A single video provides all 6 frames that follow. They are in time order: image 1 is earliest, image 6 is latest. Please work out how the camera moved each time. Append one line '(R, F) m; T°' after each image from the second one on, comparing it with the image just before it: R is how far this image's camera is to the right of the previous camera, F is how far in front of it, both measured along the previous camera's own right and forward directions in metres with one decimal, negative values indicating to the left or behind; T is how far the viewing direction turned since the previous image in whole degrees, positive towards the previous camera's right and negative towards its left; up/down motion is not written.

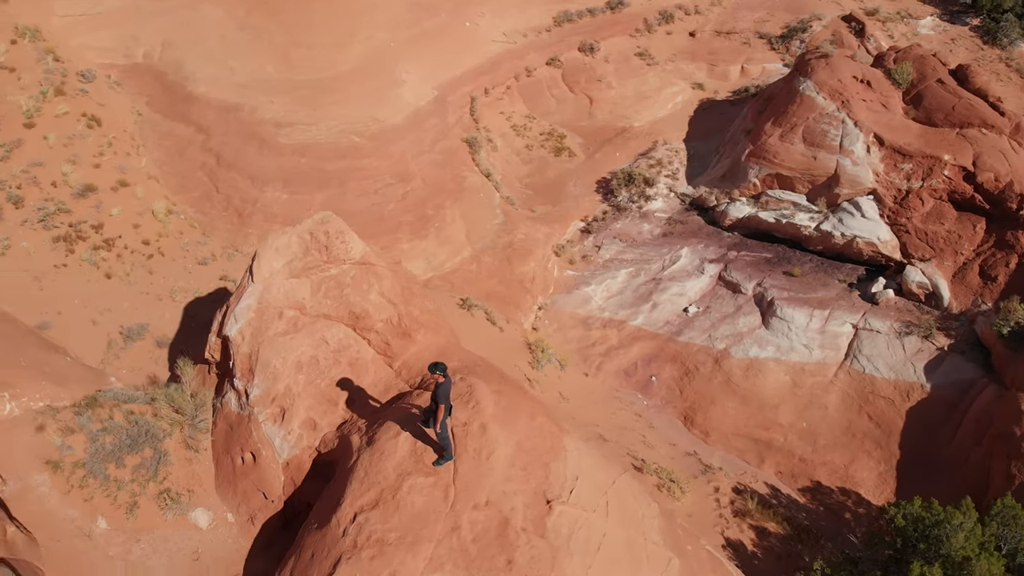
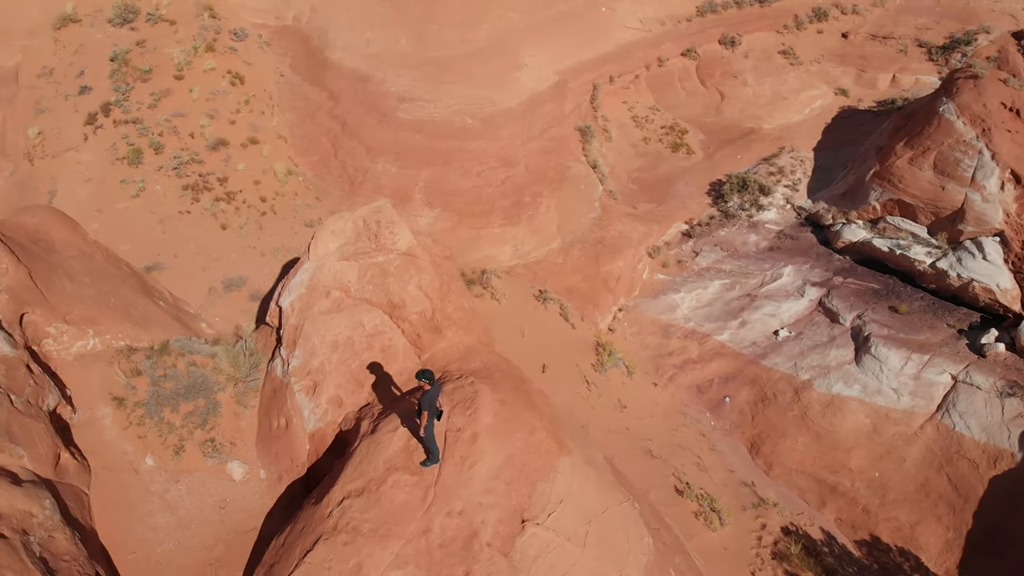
(+1.0, +0.1) m; -11°
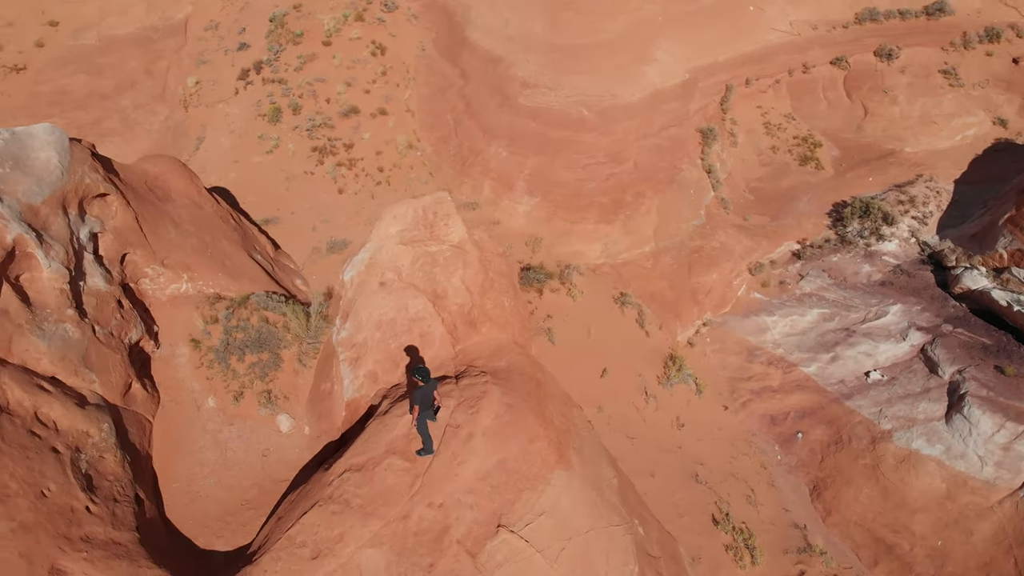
(+1.0, 0.0) m; -11°
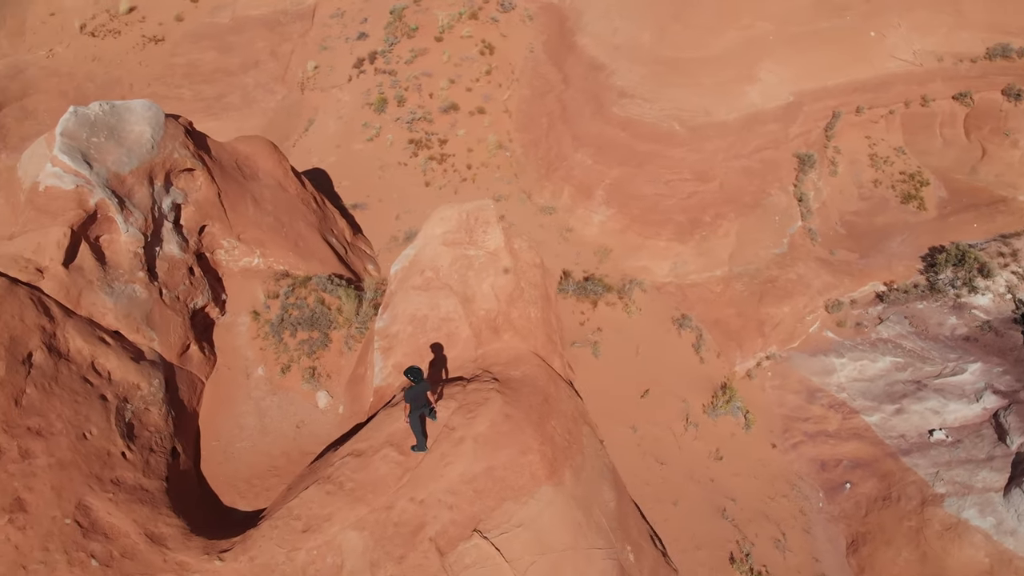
(+0.9, -0.1) m; -9°
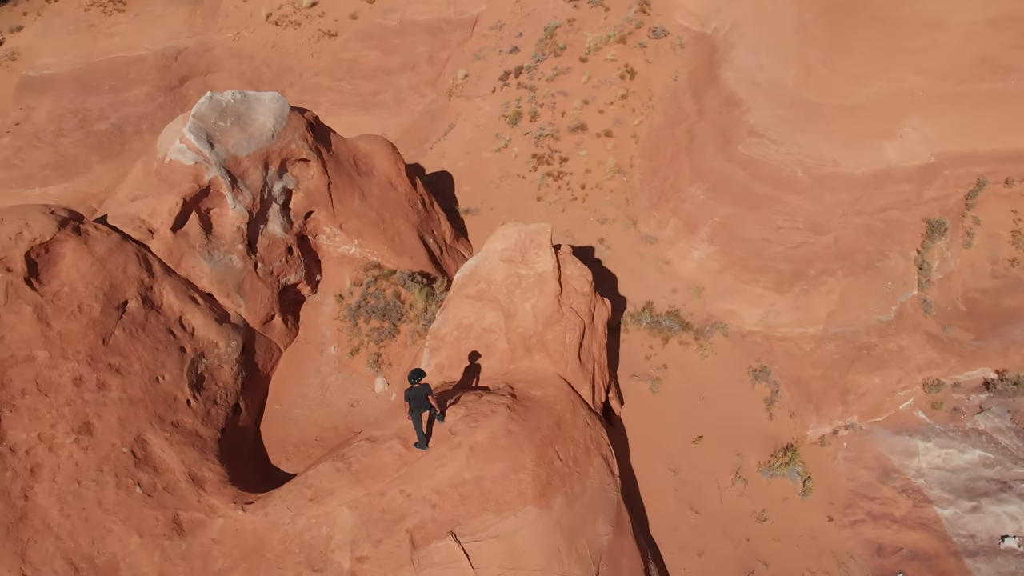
(+1.2, -0.2) m; -12°
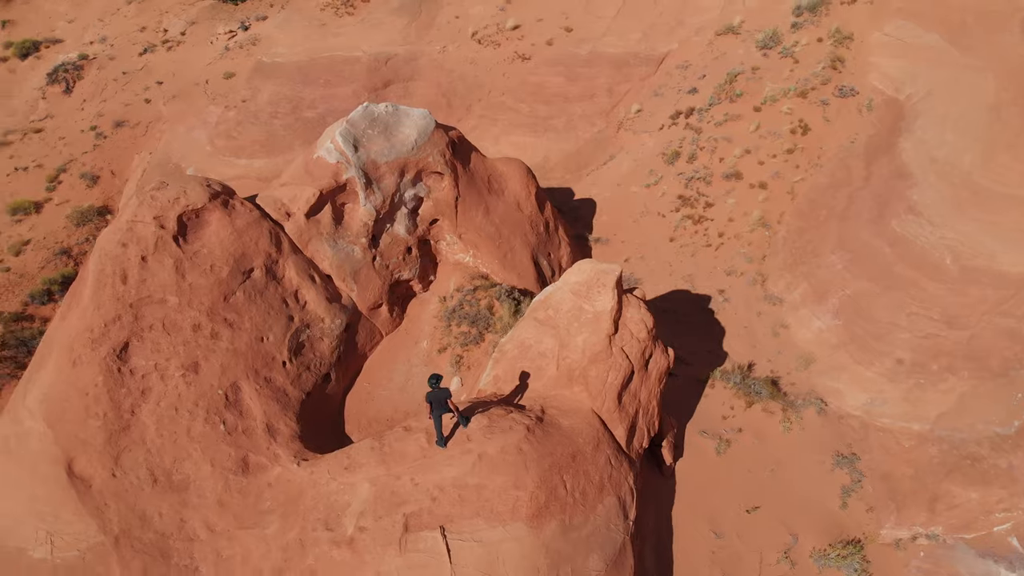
(+1.5, -0.3) m; -15°
